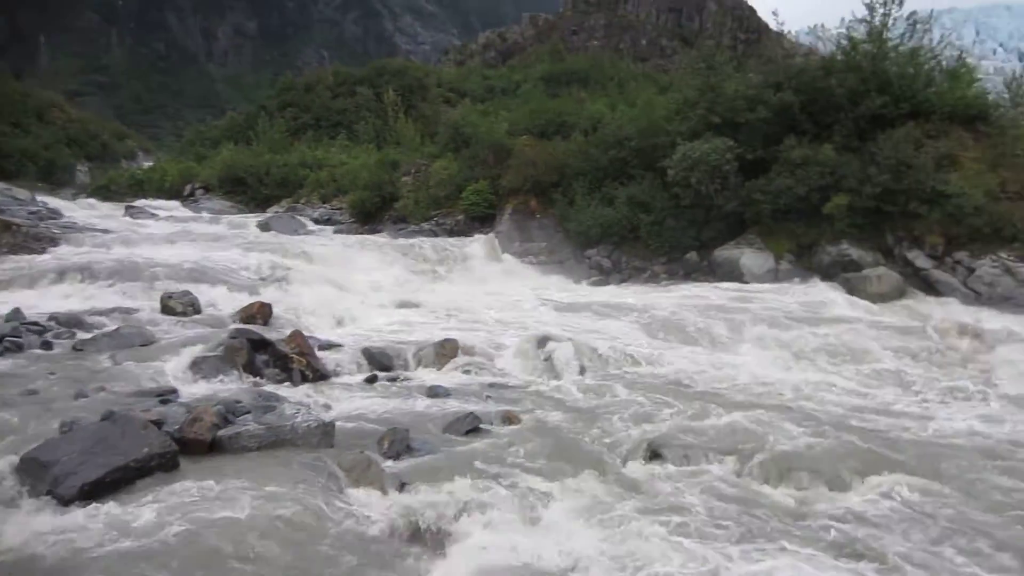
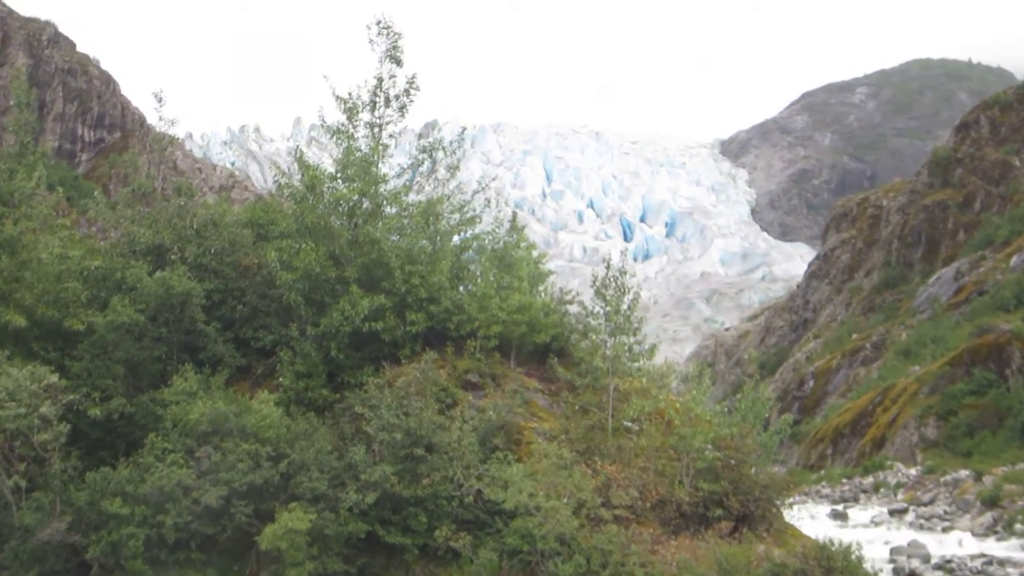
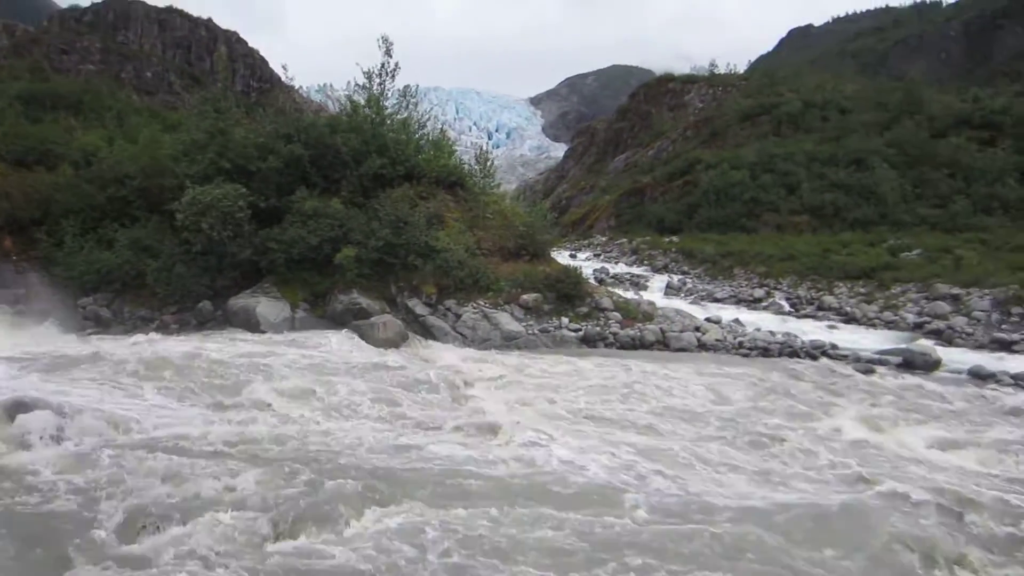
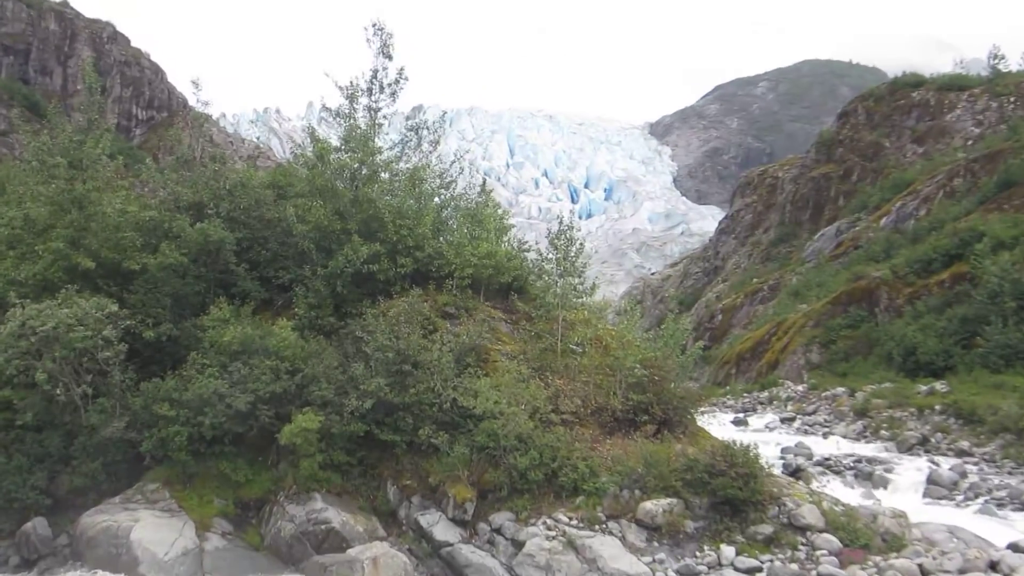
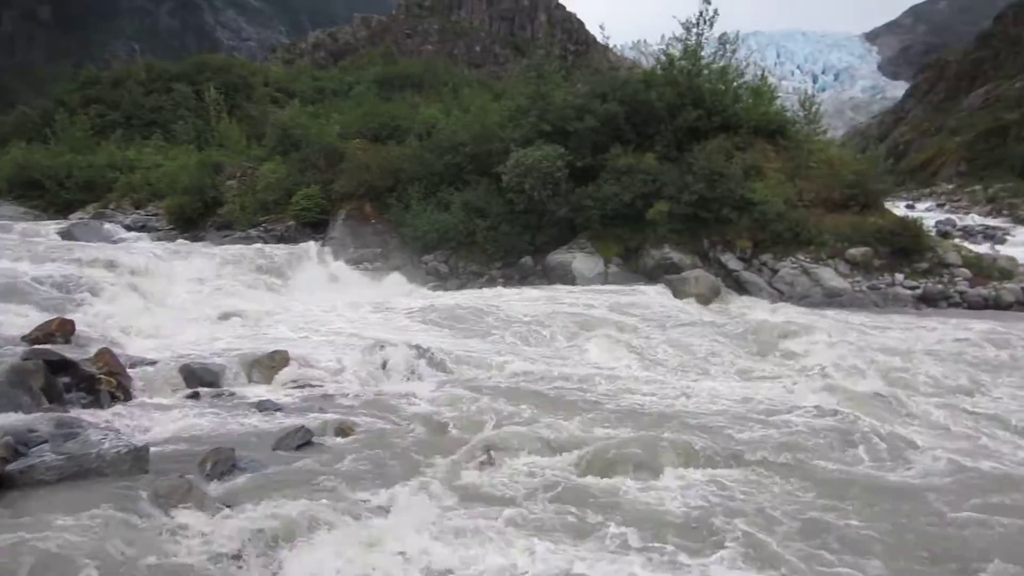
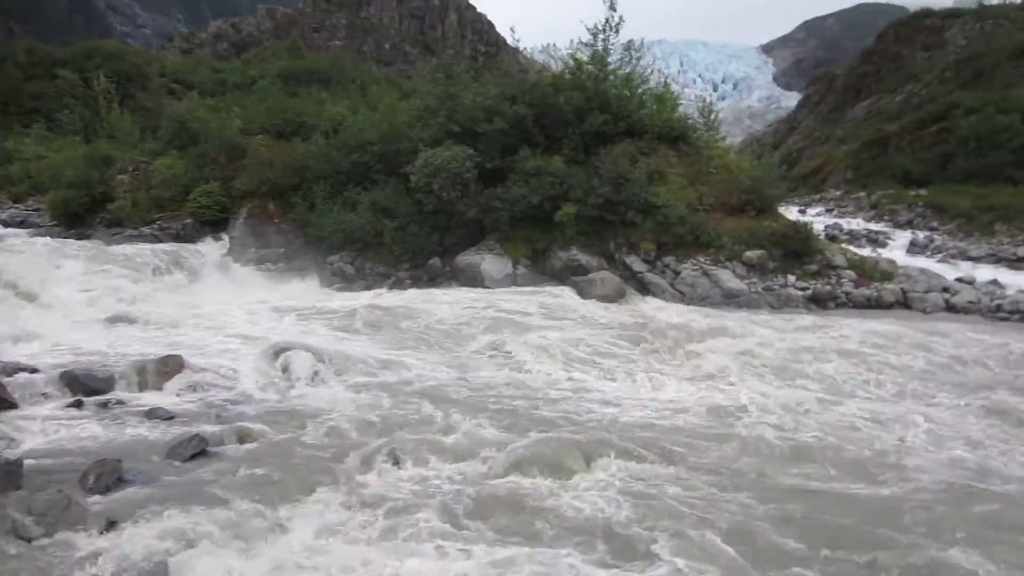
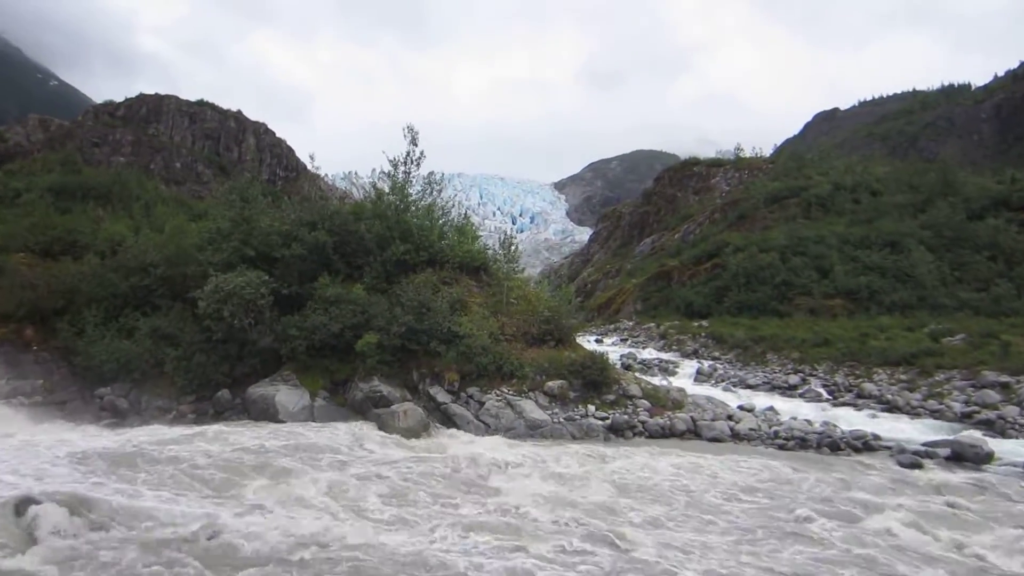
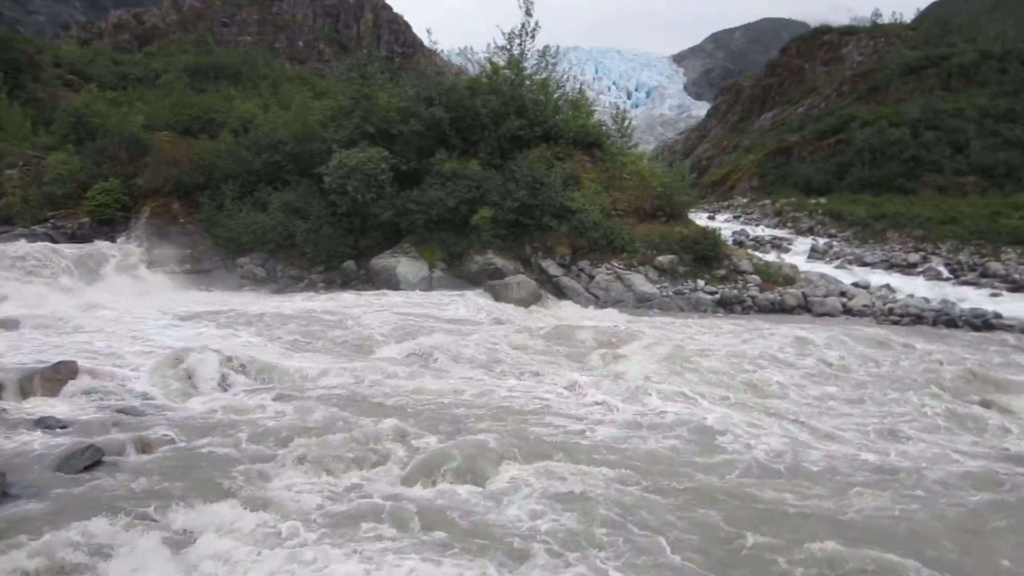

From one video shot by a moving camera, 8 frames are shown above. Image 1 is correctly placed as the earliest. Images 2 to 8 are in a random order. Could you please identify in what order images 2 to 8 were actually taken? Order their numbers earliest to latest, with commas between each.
5, 6, 8, 3, 7, 4, 2
